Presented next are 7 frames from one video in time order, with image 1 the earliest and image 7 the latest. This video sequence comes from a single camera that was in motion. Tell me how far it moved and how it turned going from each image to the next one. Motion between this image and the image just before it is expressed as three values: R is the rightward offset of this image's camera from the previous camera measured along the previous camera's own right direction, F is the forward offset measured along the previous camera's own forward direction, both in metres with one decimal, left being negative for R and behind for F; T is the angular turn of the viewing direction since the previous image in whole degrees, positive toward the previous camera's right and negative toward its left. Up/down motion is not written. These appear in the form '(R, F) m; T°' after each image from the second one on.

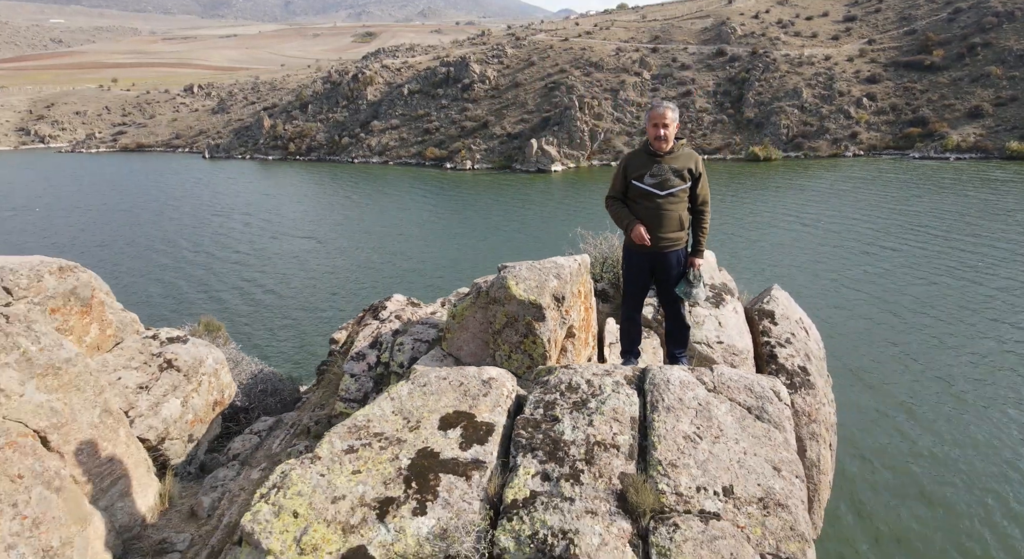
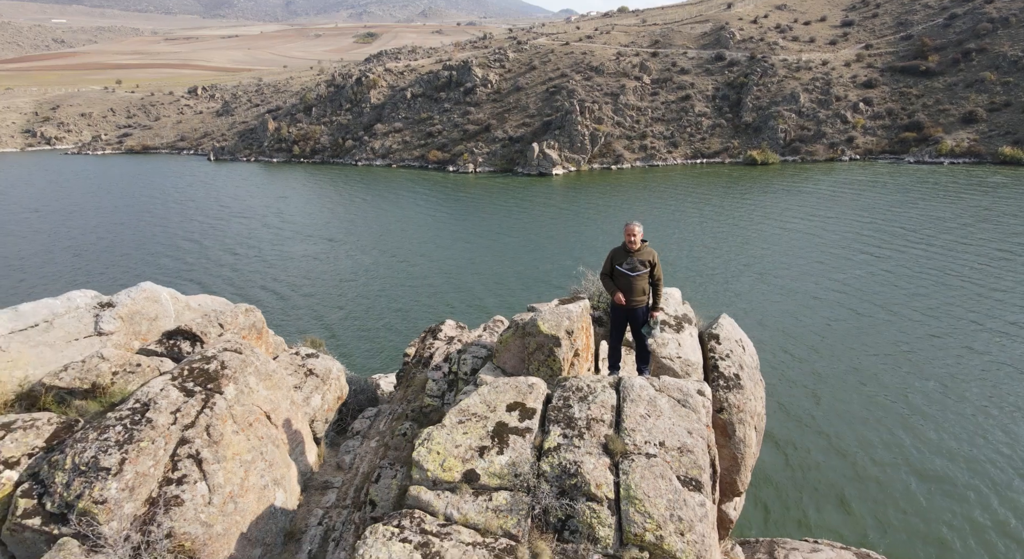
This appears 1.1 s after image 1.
(-0.1, -1.0) m; 0°
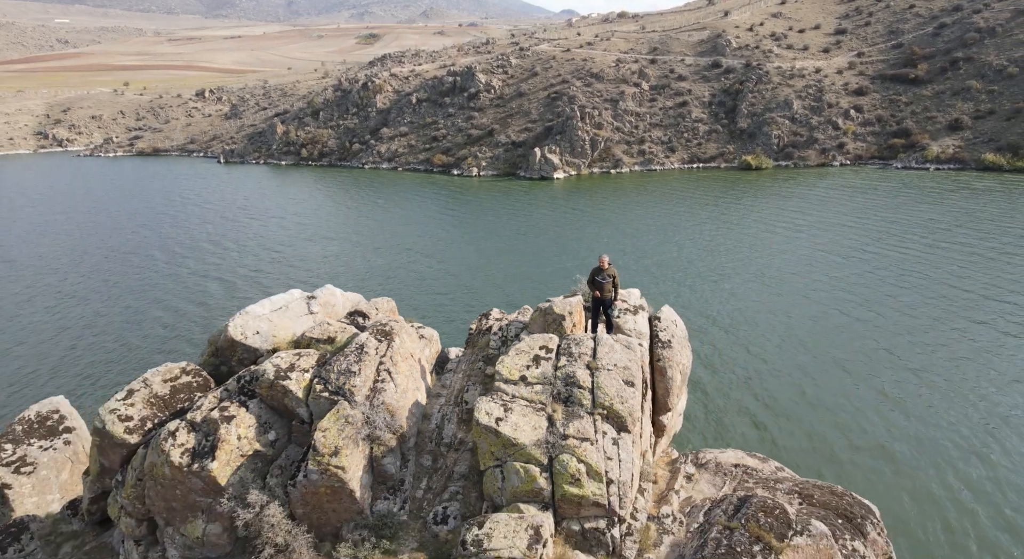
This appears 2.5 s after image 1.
(-0.2, -2.1) m; 0°
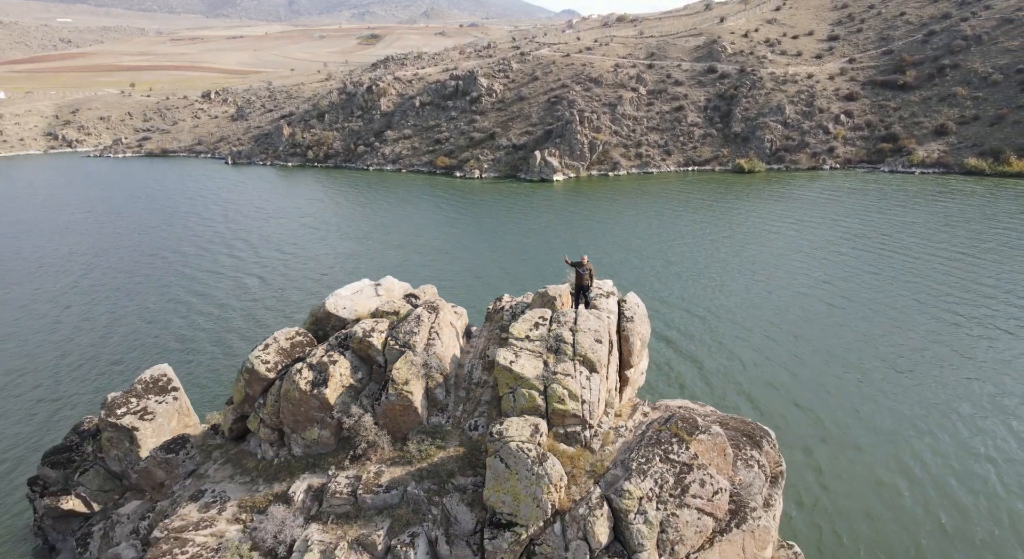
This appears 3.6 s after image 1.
(-0.1, -2.0) m; 0°
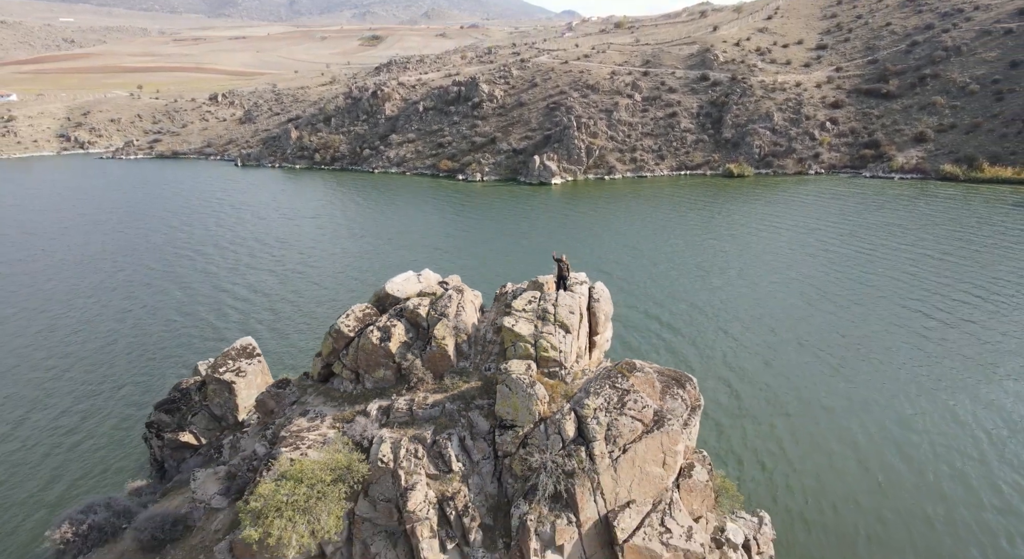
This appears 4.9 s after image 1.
(0.0, -2.9) m; 0°
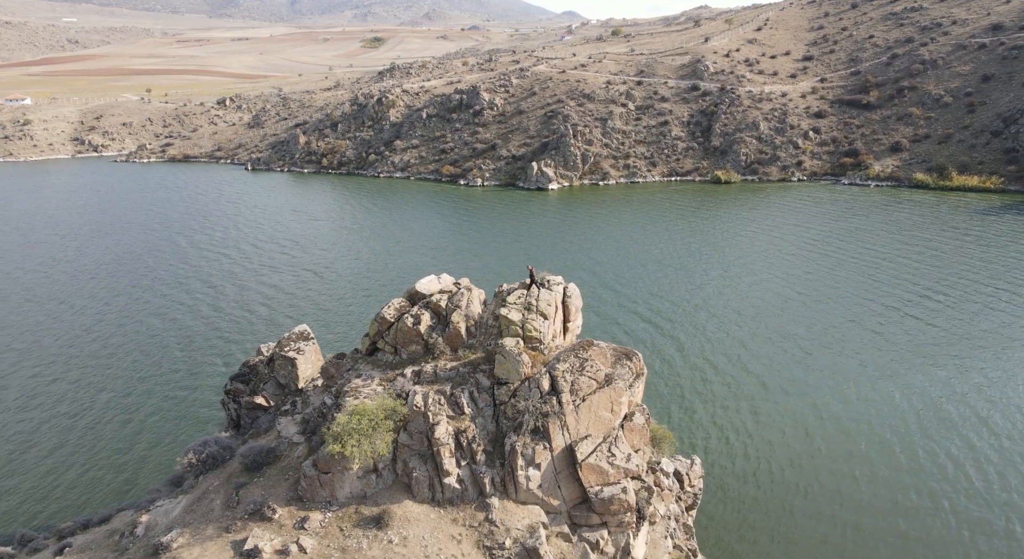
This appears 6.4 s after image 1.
(+0.1, -3.6) m; 0°
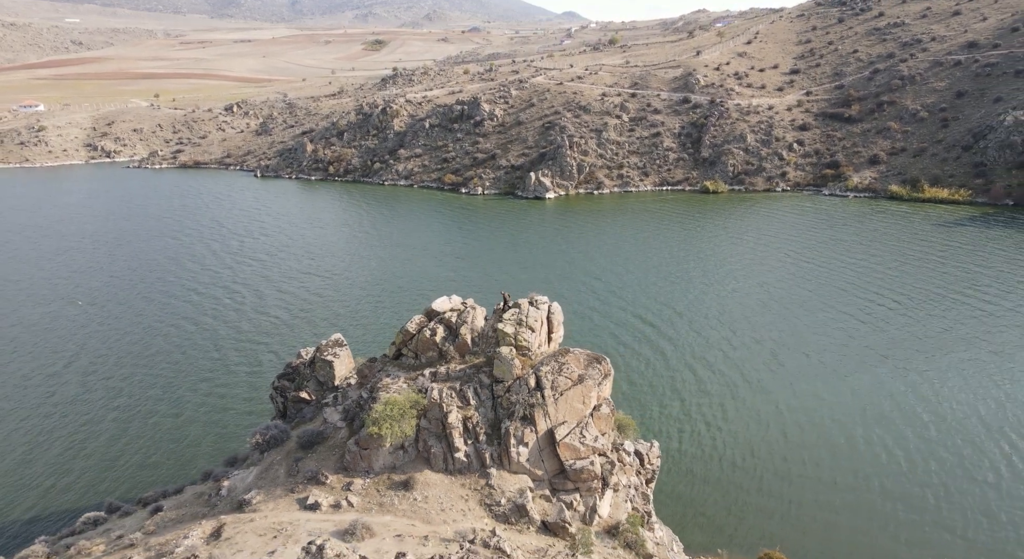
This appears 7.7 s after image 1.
(+0.1, -3.6) m; 0°
